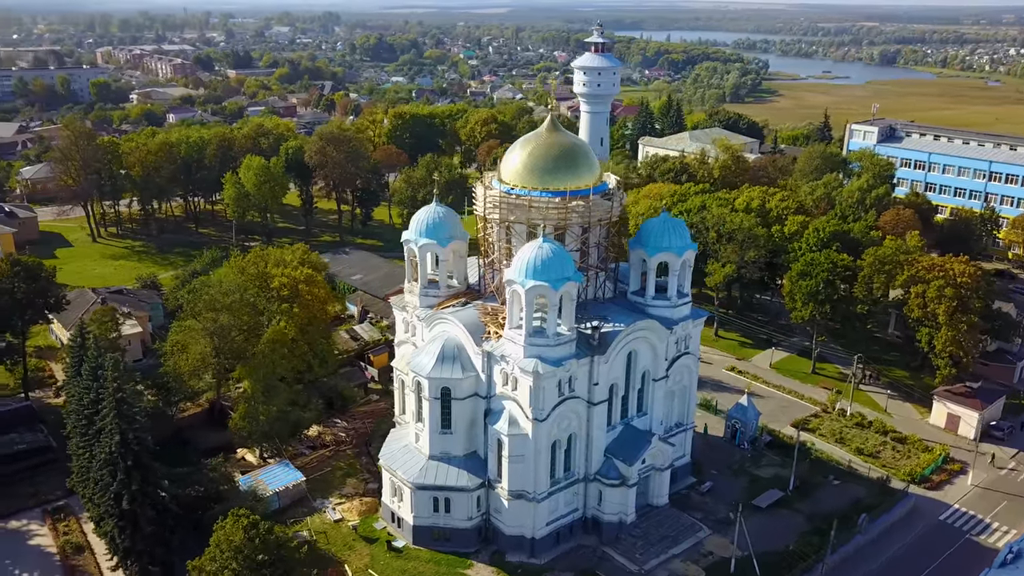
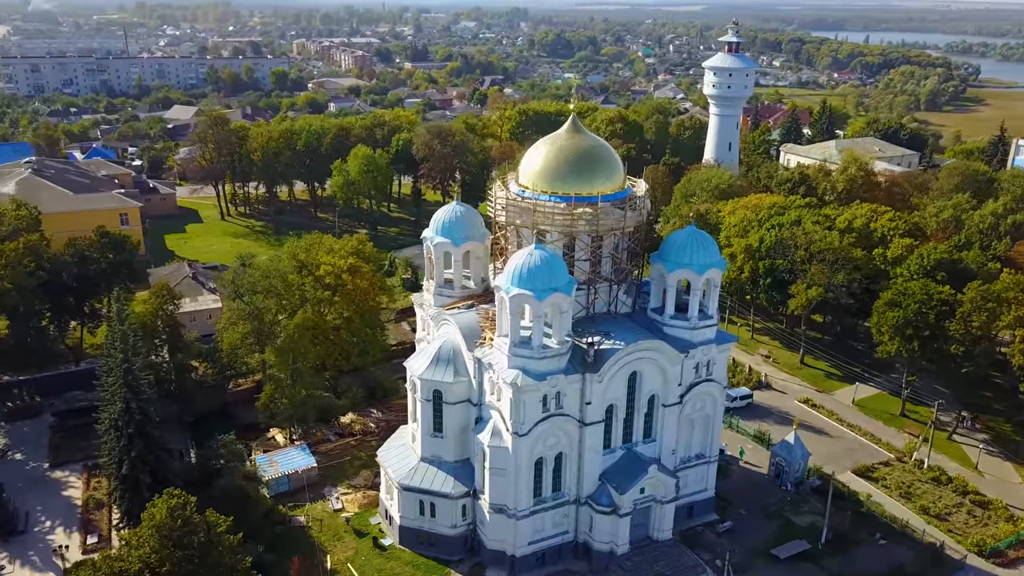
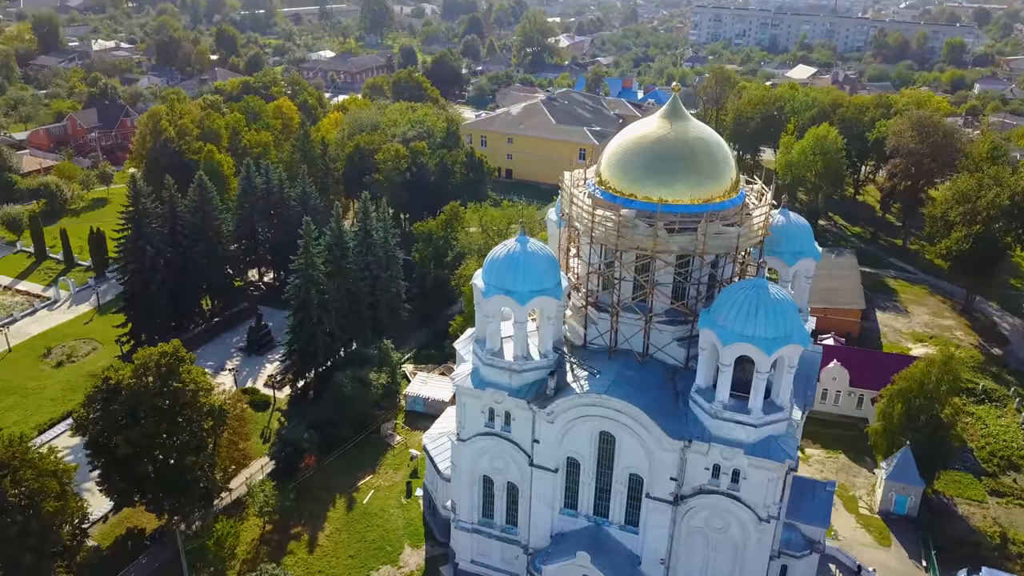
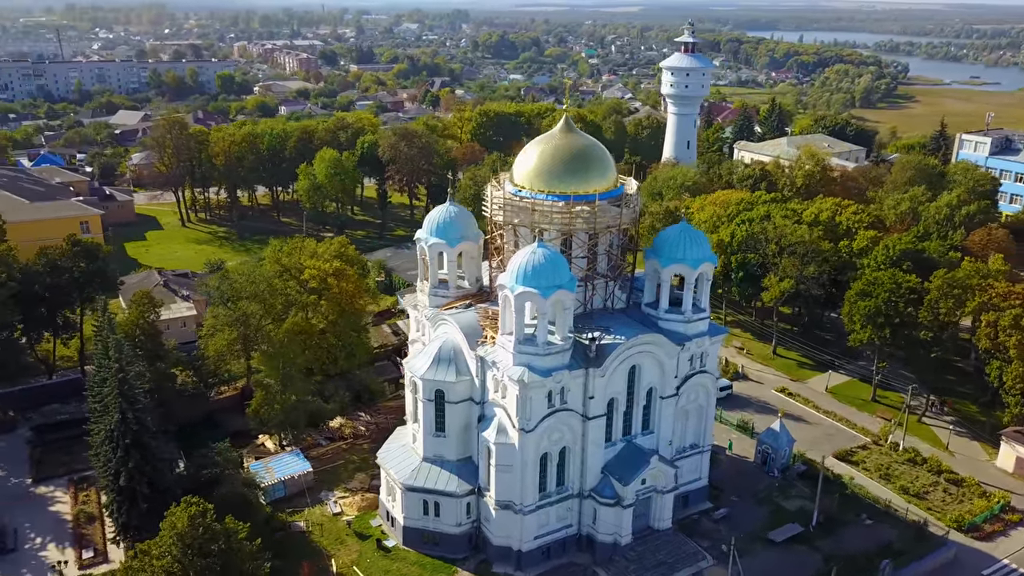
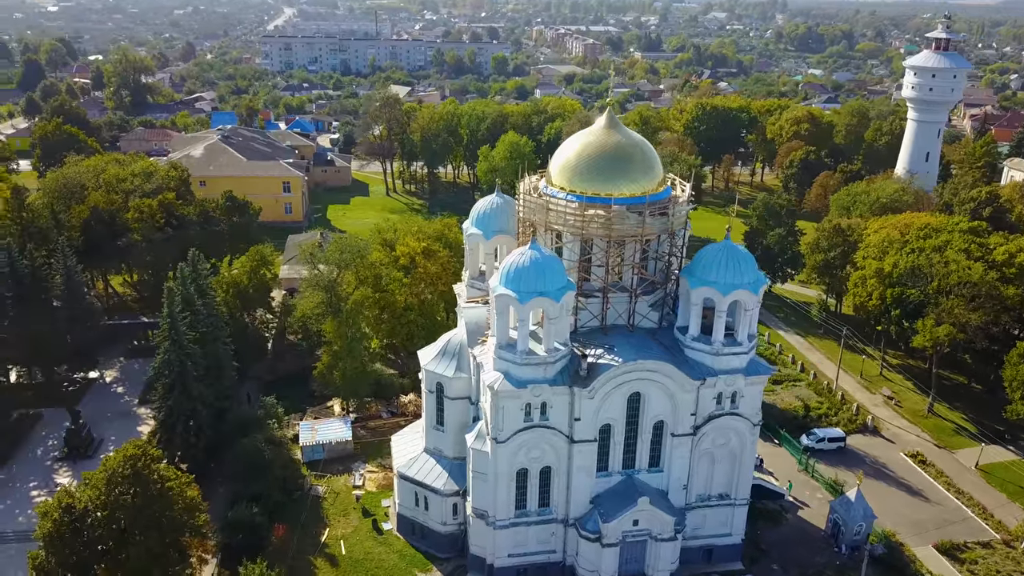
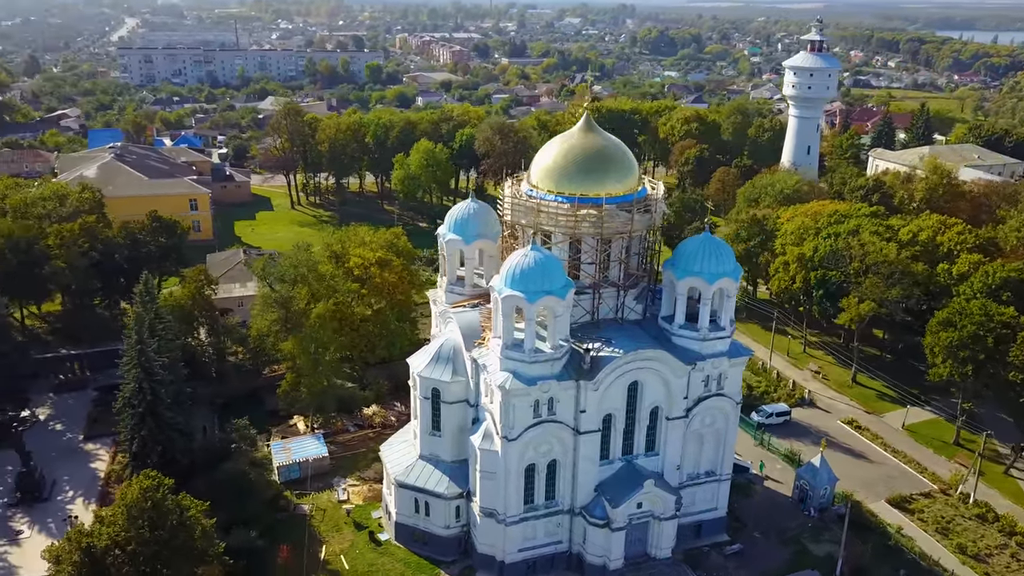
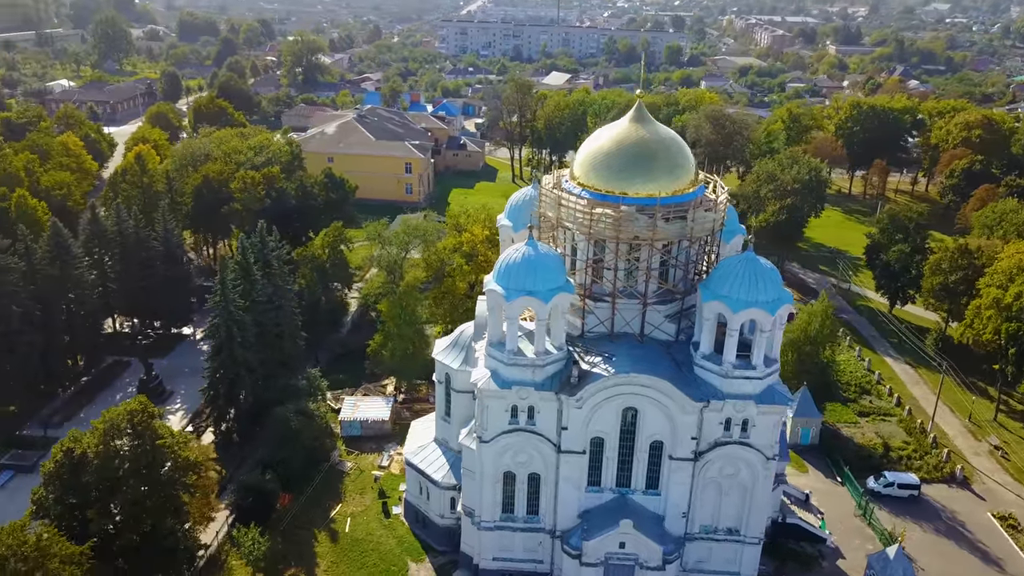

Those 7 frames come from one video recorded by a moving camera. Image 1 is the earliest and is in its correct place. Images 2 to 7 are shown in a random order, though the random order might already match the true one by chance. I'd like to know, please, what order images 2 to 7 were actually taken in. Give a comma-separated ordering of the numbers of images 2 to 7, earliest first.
4, 2, 6, 5, 7, 3
